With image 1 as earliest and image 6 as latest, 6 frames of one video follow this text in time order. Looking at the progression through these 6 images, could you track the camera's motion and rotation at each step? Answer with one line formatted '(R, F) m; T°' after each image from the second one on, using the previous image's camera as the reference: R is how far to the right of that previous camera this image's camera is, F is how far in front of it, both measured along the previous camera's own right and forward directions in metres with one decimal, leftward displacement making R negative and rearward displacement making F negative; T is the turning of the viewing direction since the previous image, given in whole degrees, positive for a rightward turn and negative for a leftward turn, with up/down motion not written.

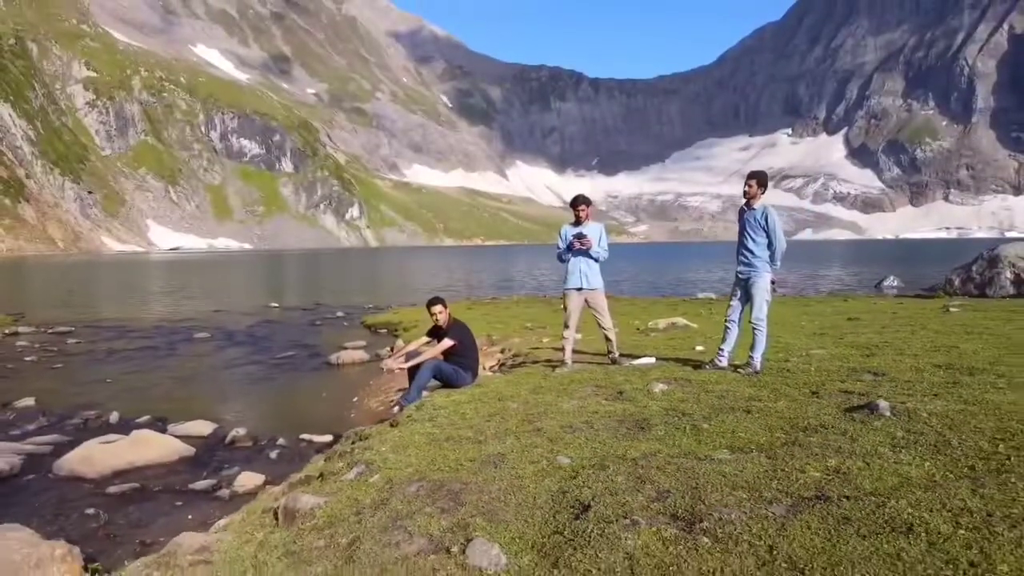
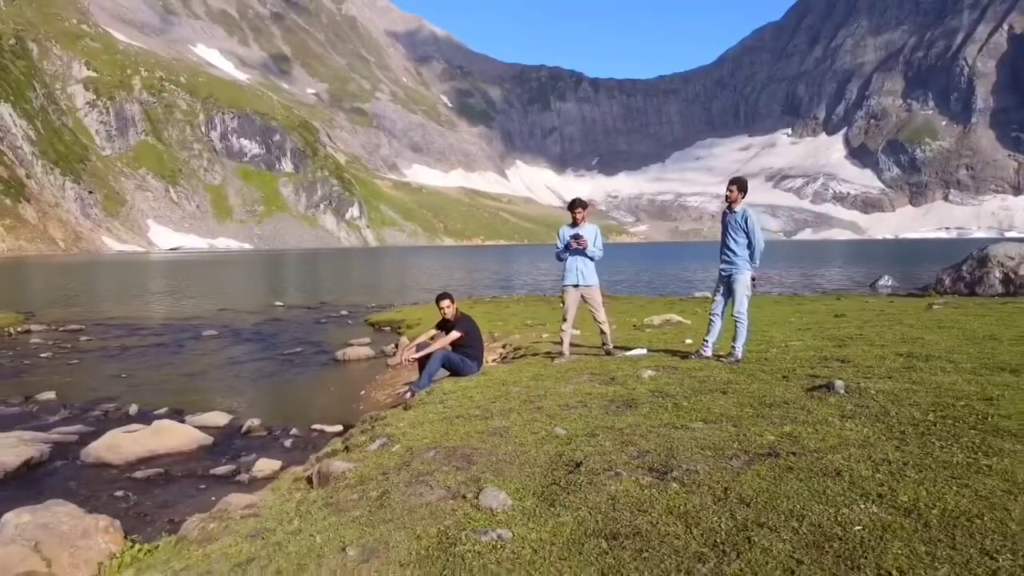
(0.0, -1.1) m; 0°
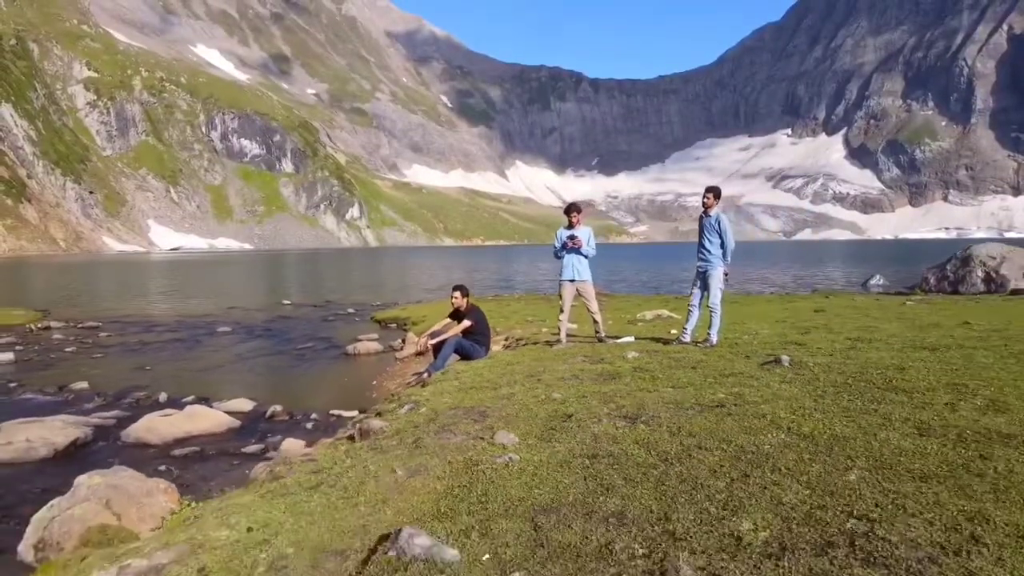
(-0.1, -1.9) m; 0°
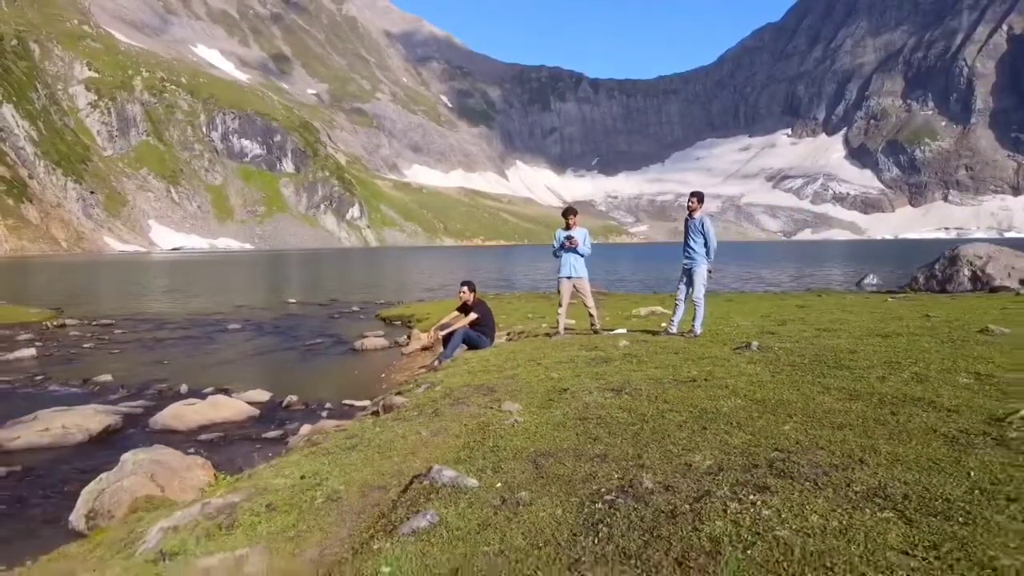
(-0.1, -1.6) m; 0°
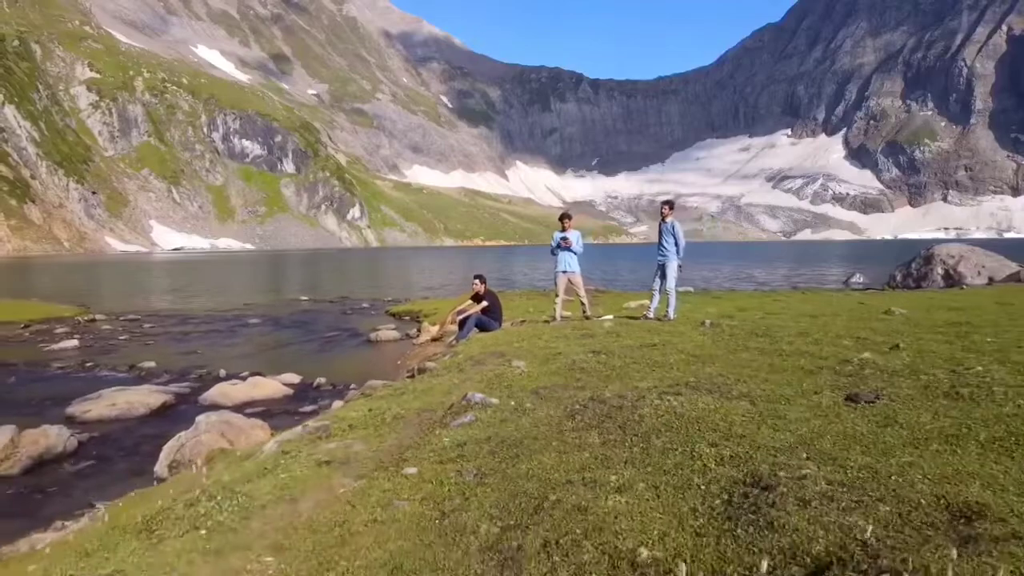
(-0.1, -3.4) m; 0°
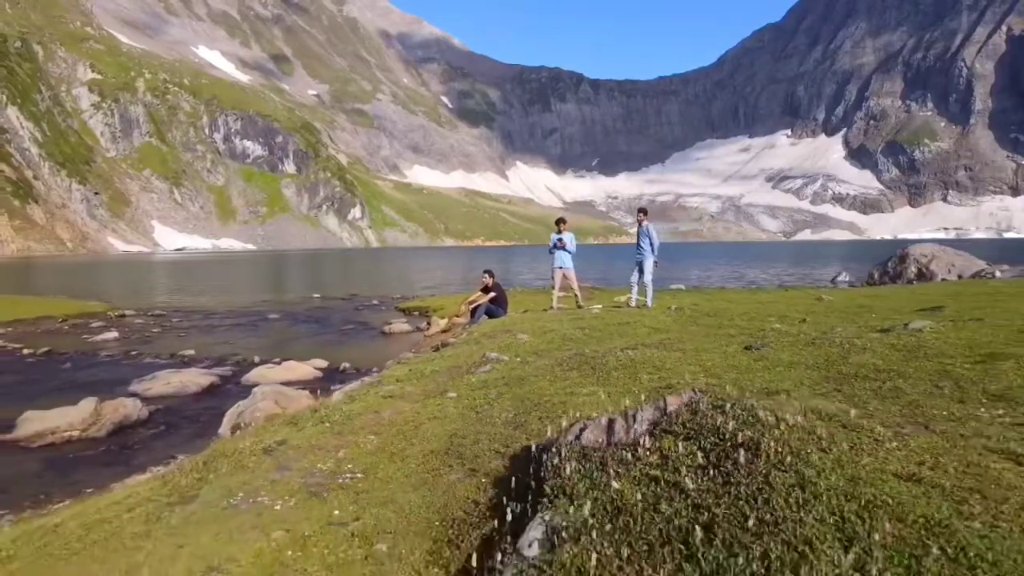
(-0.1, -3.9) m; 0°
